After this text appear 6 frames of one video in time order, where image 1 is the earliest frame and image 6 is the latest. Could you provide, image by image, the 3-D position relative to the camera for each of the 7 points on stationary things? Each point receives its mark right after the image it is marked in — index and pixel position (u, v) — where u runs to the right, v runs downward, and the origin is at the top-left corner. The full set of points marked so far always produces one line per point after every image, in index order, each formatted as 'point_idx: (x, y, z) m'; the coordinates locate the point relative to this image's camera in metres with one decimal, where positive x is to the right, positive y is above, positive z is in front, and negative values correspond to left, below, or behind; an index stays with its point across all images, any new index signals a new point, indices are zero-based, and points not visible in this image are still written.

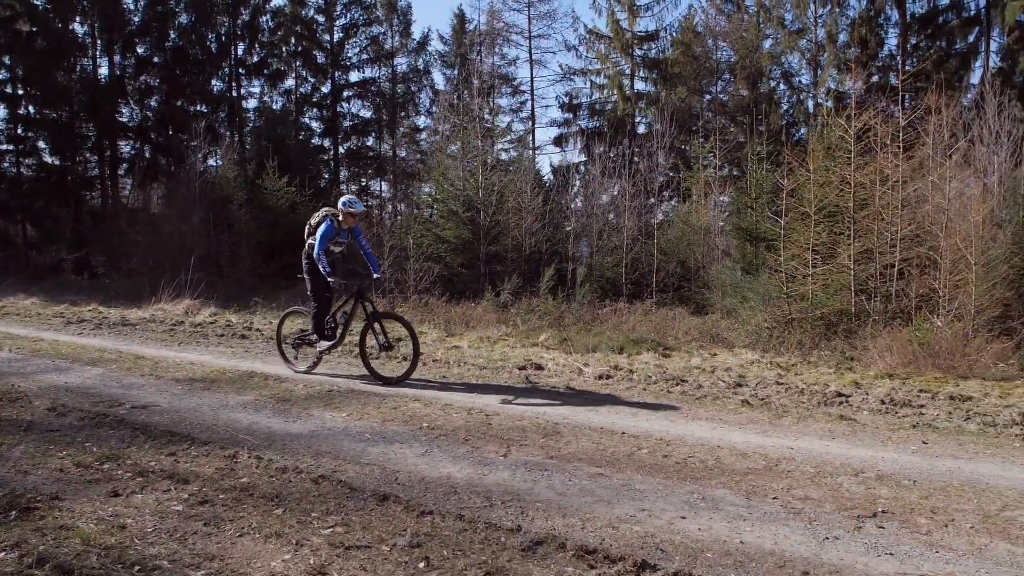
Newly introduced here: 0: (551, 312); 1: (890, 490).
0: (+0.7, -0.4, +12.4) m
1: (+2.3, -1.2, +4.2) m
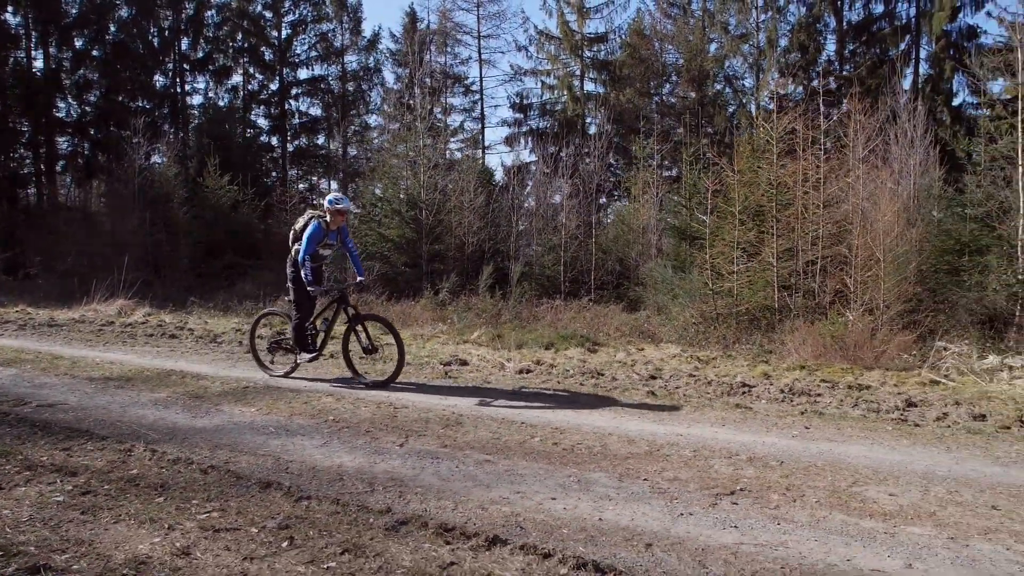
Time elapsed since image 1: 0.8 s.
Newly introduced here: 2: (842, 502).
0: (-0.4, -0.4, +12.6) m
1: (+1.6, -1.2, +4.5) m
2: (+1.9, -1.3, +4.0) m
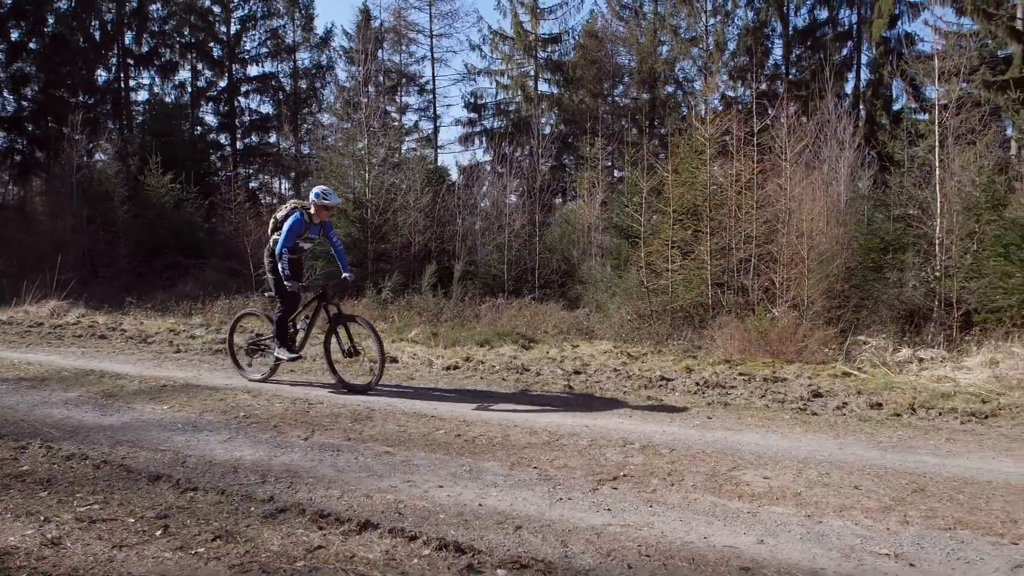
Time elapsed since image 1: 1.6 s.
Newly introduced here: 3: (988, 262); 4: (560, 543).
0: (-1.5, -0.4, +12.7) m
1: (+0.9, -1.2, +4.7) m
2: (+1.3, -1.2, +4.3) m
3: (+7.3, +0.4, +10.7) m
4: (+0.2, -1.2, +3.4) m
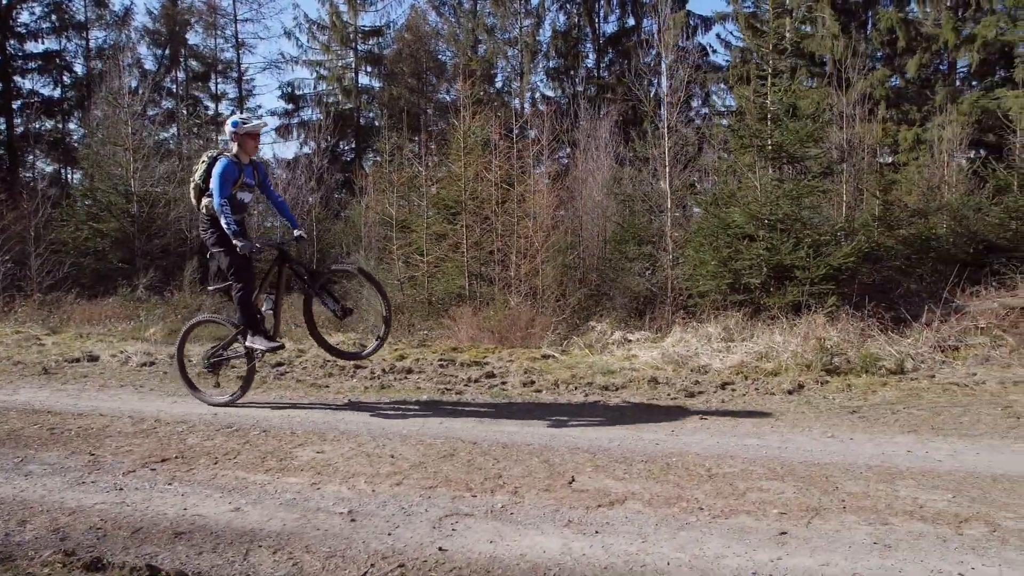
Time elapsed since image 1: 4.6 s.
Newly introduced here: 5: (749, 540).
0: (-5.9, -0.3, +12.5) m
1: (-2.1, -1.1, +5.0) m
2: (-1.7, -1.2, +4.6) m
3: (+3.2, +0.6, +12.0) m
4: (-2.5, -1.2, +3.5) m
5: (+1.3, -1.4, +3.7) m
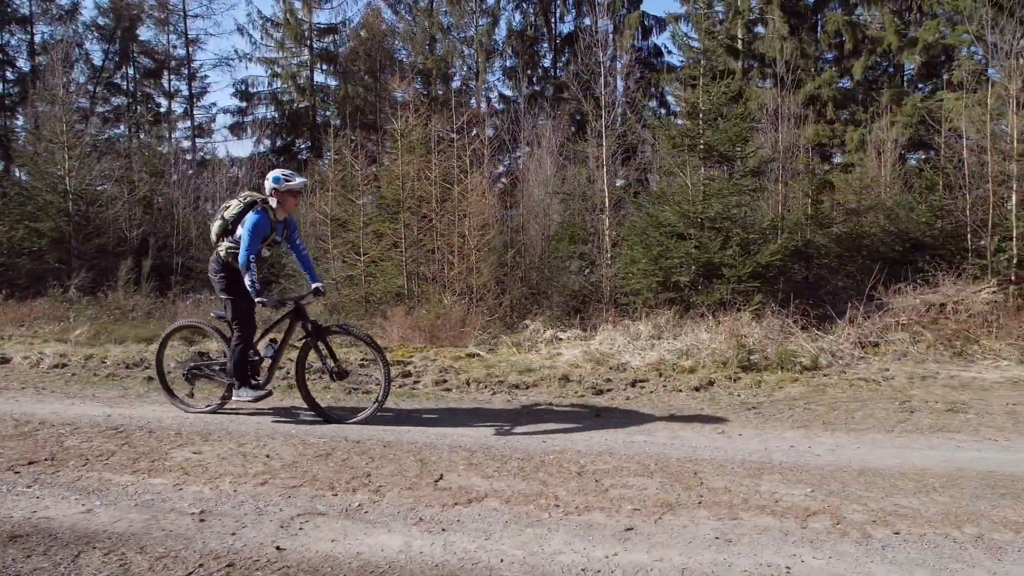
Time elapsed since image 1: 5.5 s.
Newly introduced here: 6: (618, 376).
0: (-7.0, -0.3, +12.3) m
1: (-3.0, -1.1, +5.0) m
2: (-2.5, -1.2, +4.6) m
3: (+2.0, +0.7, +12.2) m
4: (-3.4, -1.2, +3.5) m
5: (+0.4, -1.4, +3.8) m
6: (+1.3, -1.0, +8.2) m
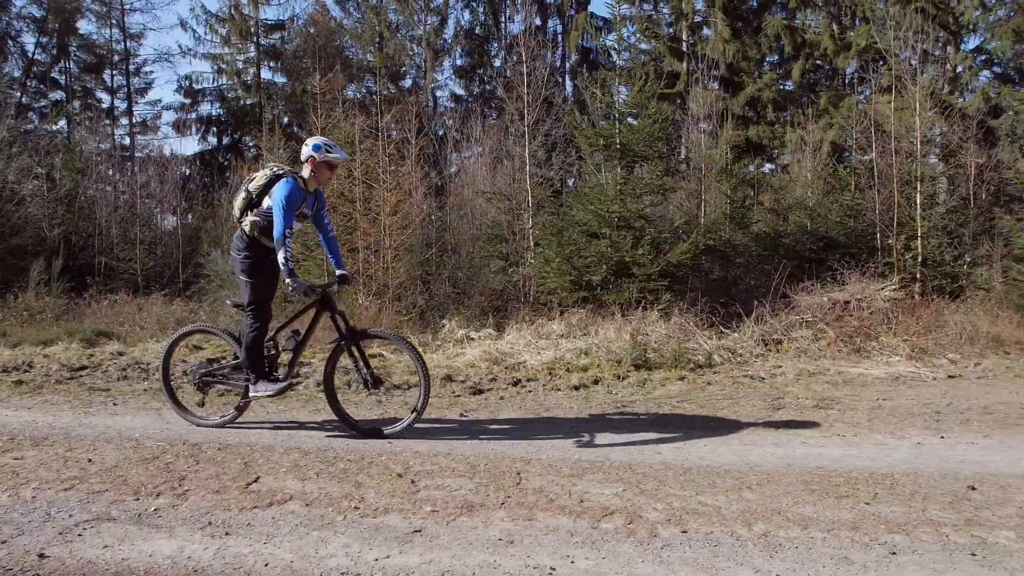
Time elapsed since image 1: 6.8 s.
0: (-8.5, -0.3, +12.1) m
1: (-4.2, -1.2, +4.9) m
2: (-3.7, -1.2, +4.6) m
3: (+0.6, +0.7, +12.2) m
4: (-4.5, -1.3, +3.4) m
5: (-0.8, -1.4, +3.8) m
6: (0.0, -1.0, +8.2) m
